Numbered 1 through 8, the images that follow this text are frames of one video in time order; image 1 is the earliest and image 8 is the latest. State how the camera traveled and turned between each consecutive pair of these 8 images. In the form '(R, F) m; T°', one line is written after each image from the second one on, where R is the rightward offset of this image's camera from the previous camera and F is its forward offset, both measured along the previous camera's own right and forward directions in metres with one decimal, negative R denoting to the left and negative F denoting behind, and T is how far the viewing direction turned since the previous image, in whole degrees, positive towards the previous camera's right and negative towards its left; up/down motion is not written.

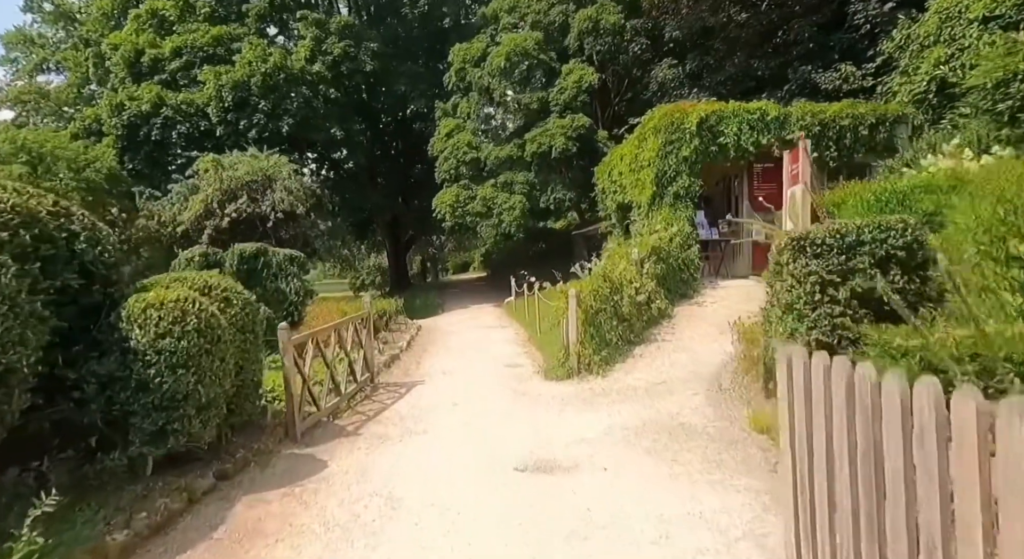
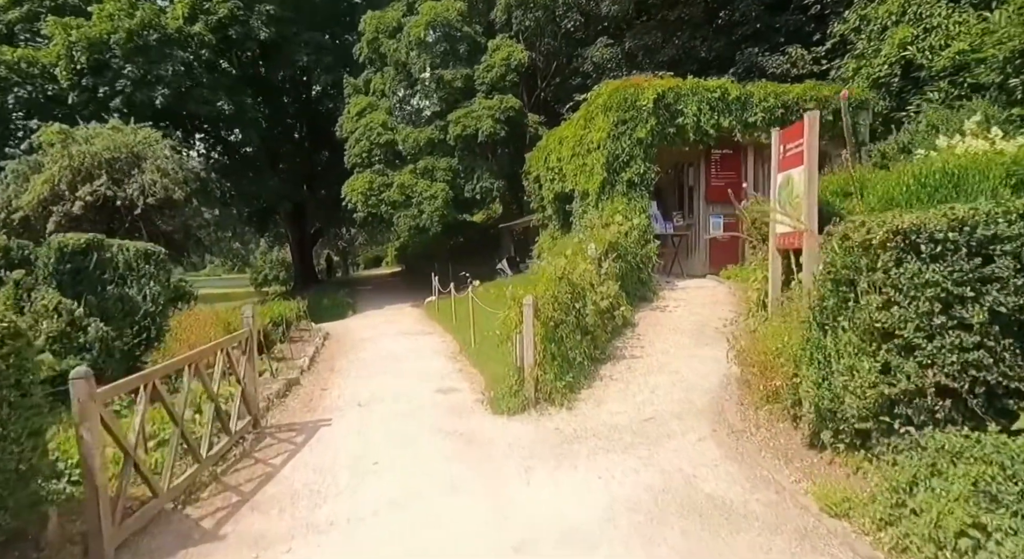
(-0.3, +2.2) m; +8°
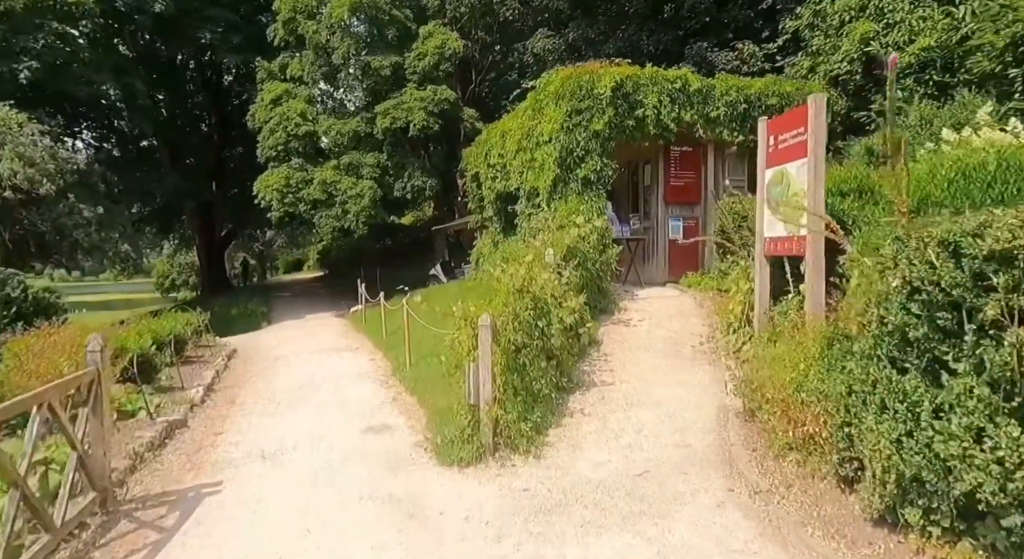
(-0.2, +1.5) m; +7°
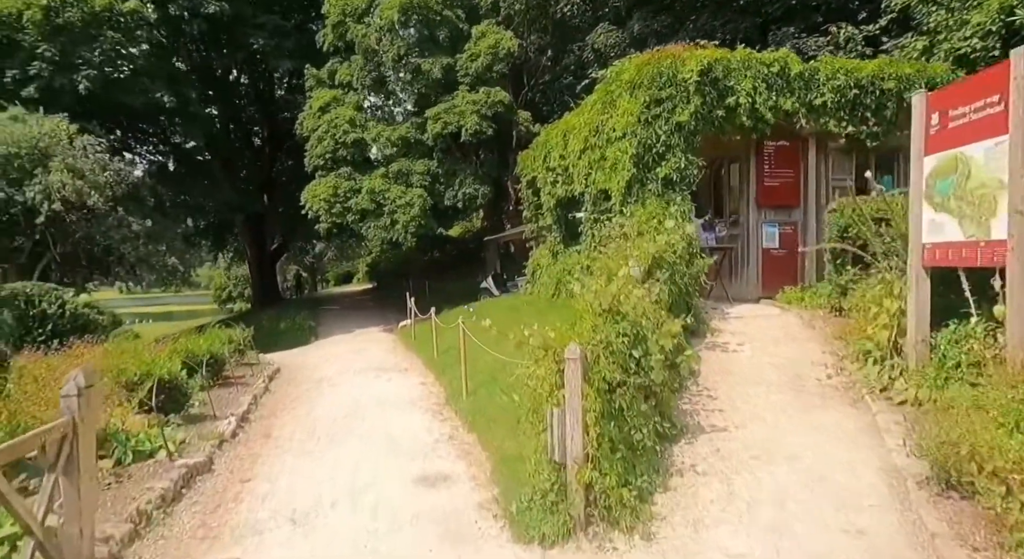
(-0.4, +1.3) m; -4°
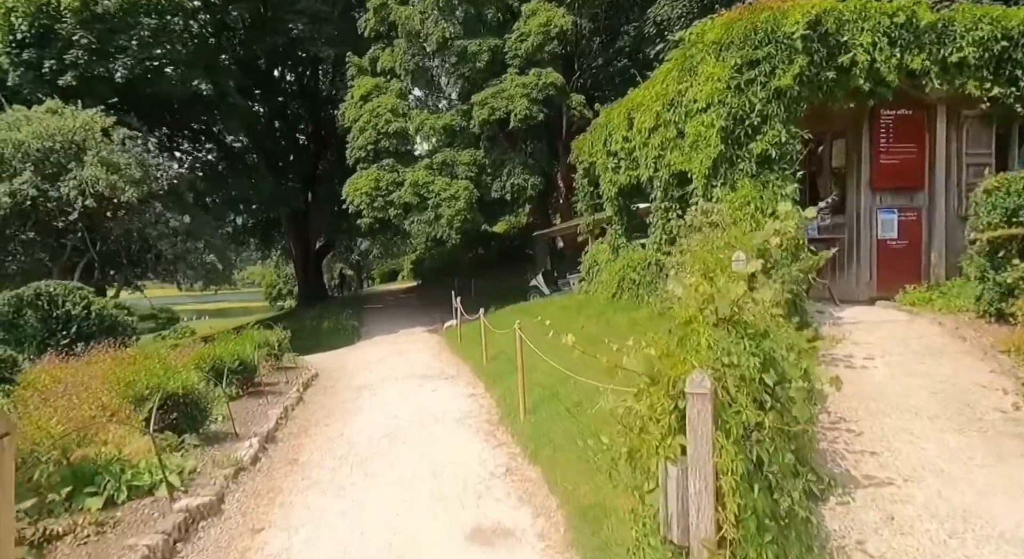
(-0.3, +1.4) m; -4°
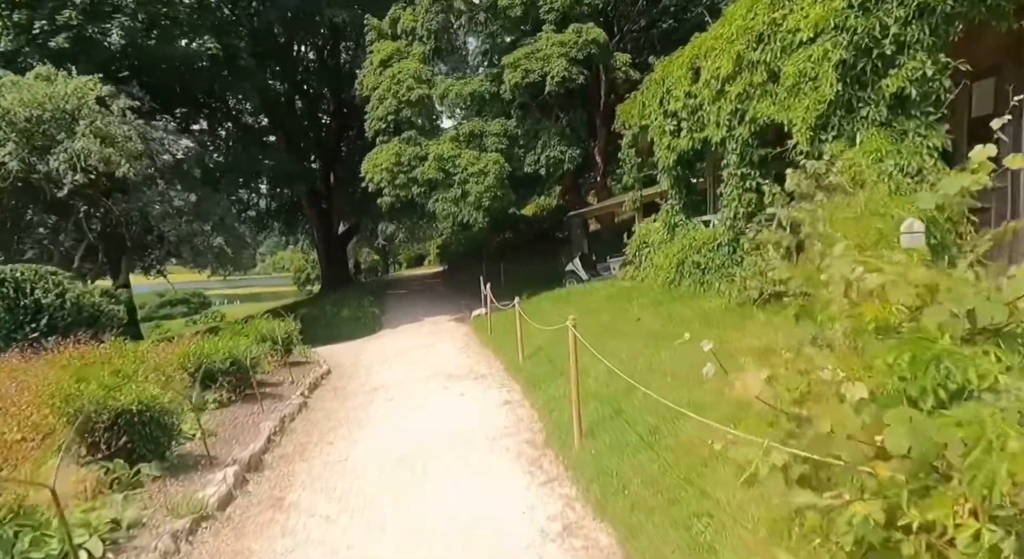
(-0.2, +1.8) m; -2°
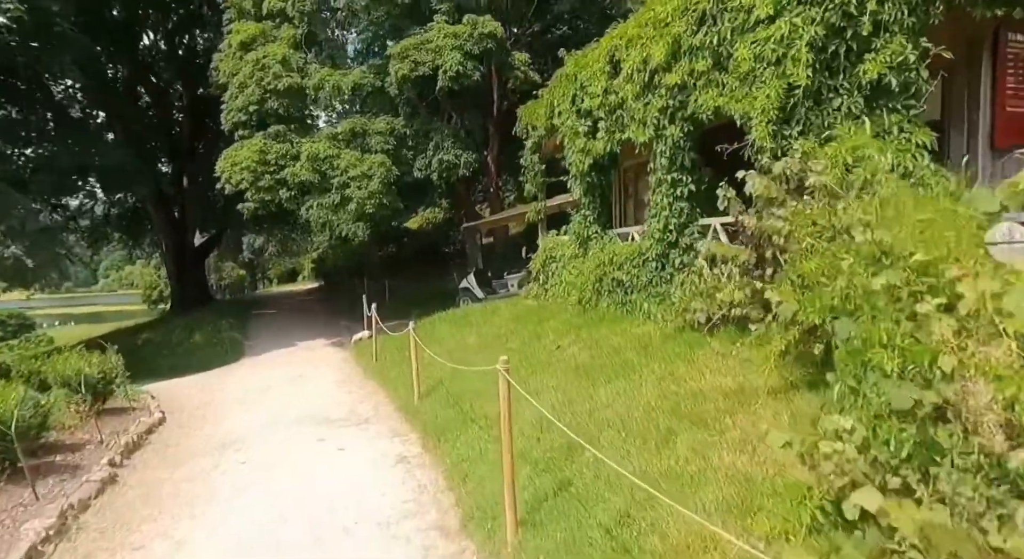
(-0.2, +1.7) m; +11°
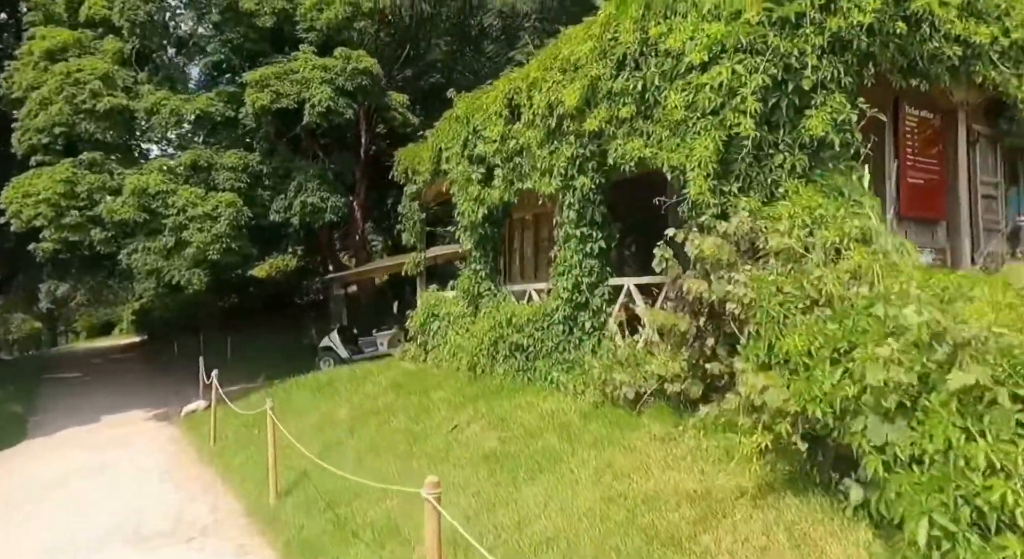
(-0.4, +1.2) m; +14°
